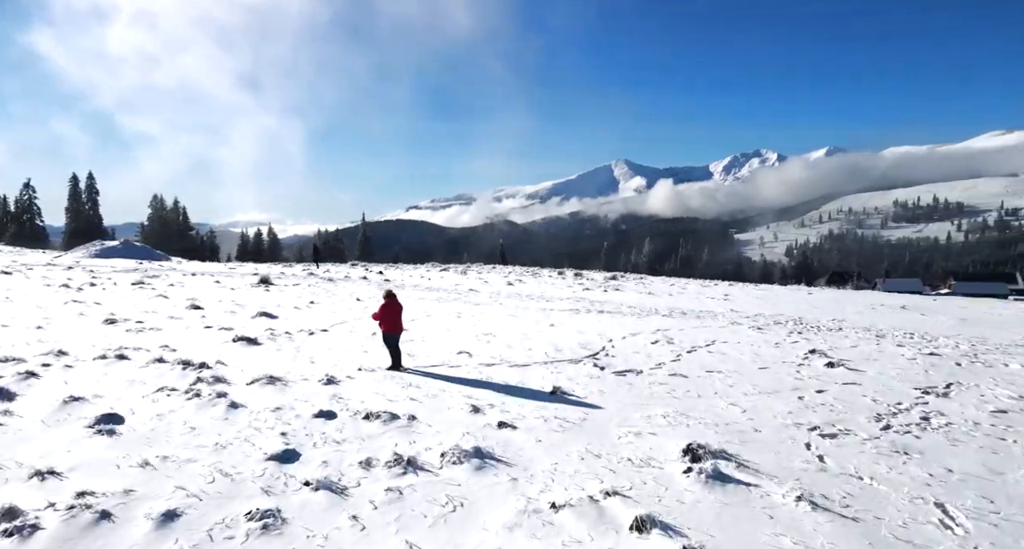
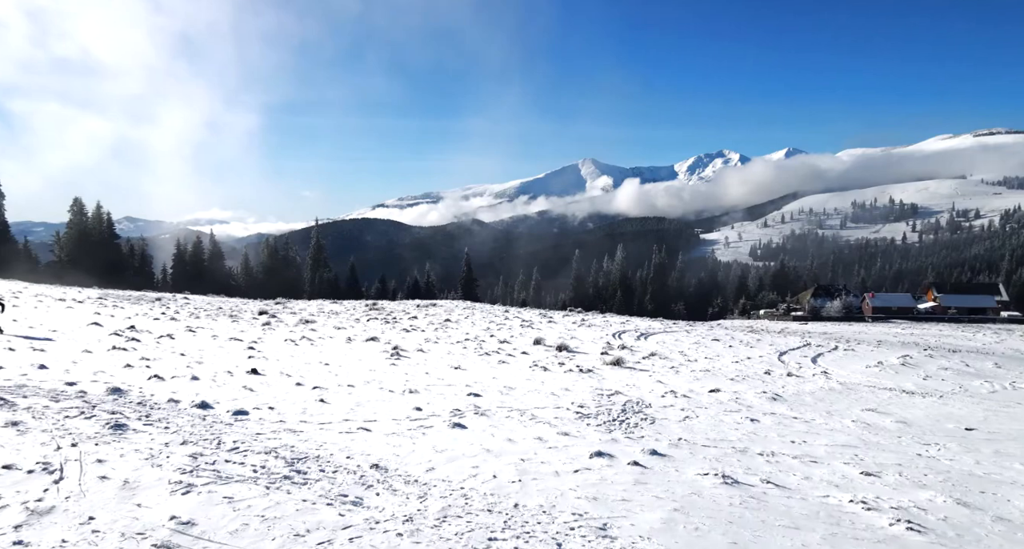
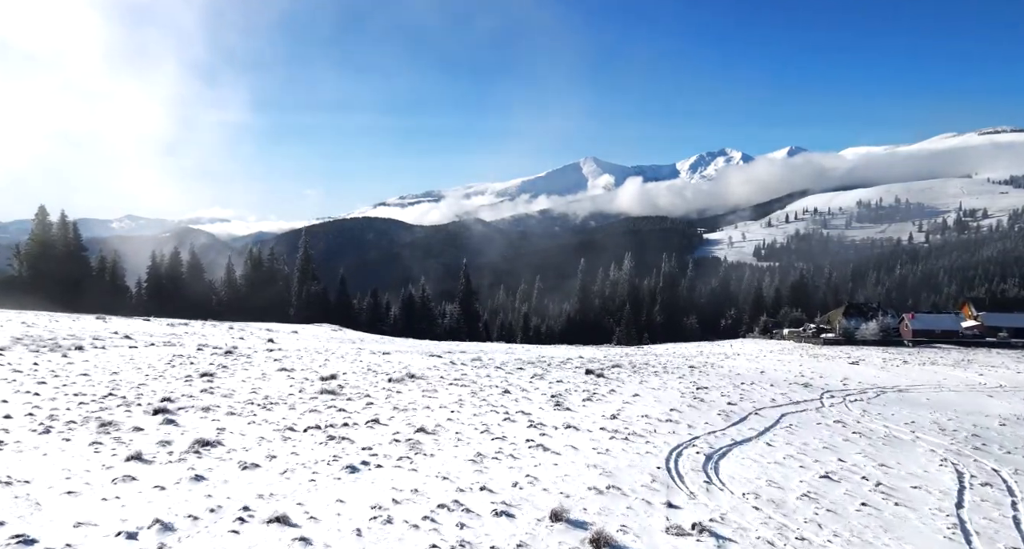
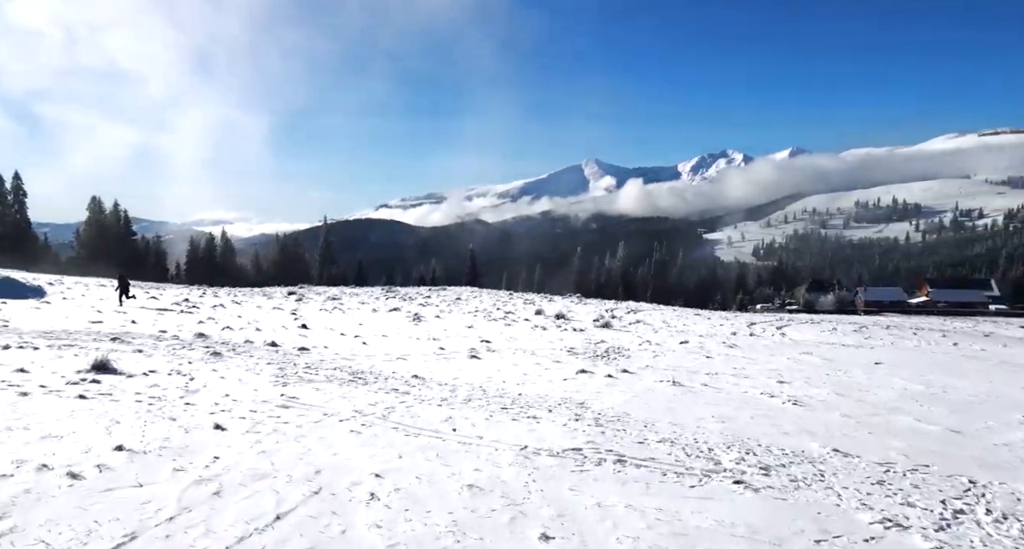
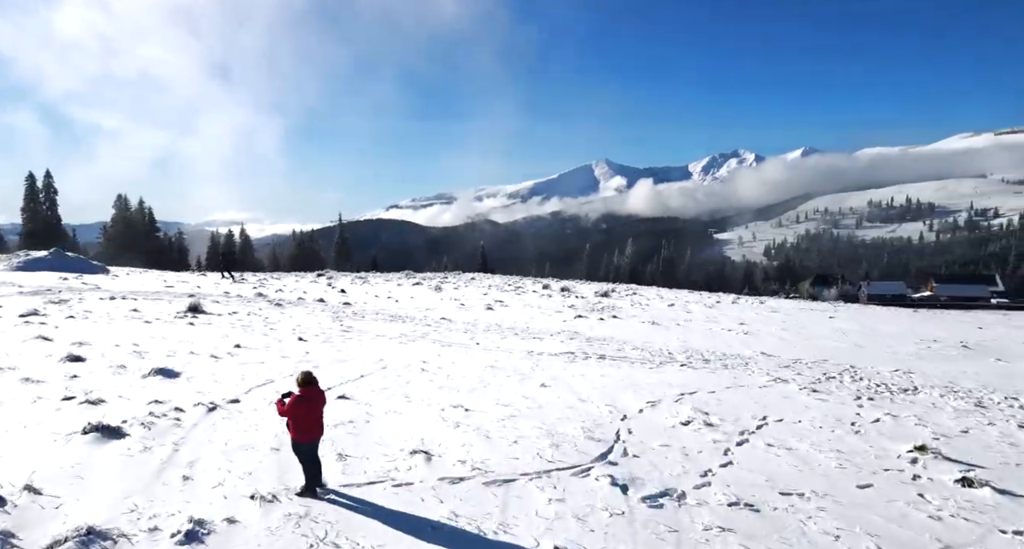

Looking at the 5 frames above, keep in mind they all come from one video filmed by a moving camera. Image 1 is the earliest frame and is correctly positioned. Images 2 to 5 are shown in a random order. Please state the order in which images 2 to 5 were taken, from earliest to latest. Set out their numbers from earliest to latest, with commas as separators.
5, 4, 2, 3
